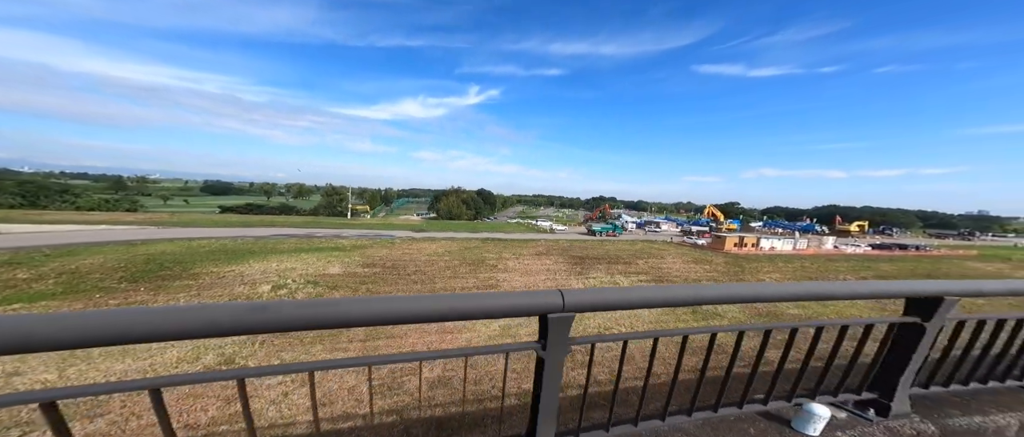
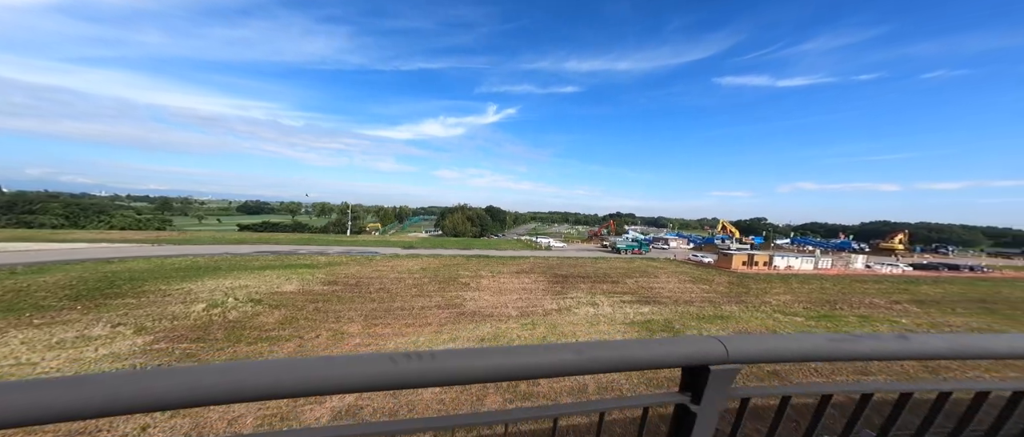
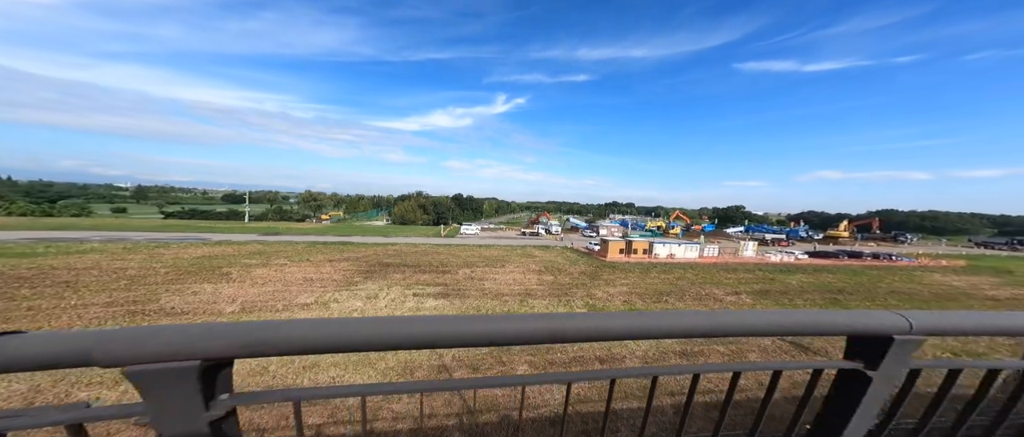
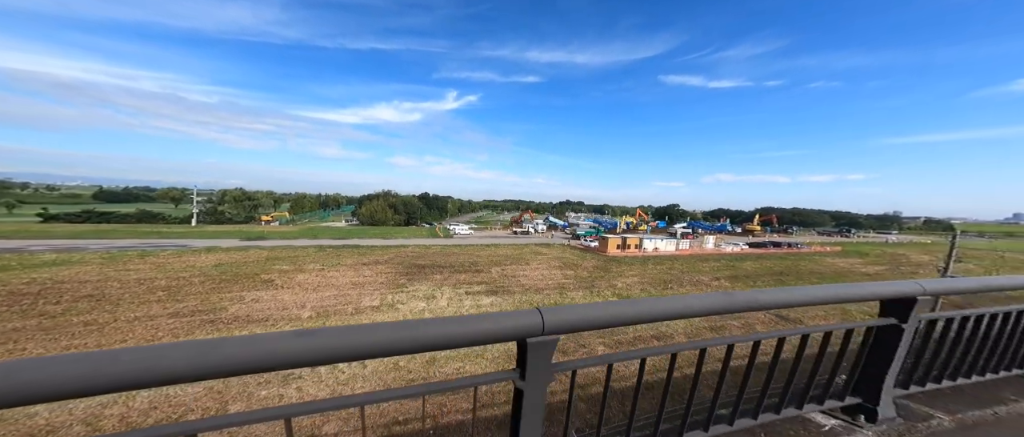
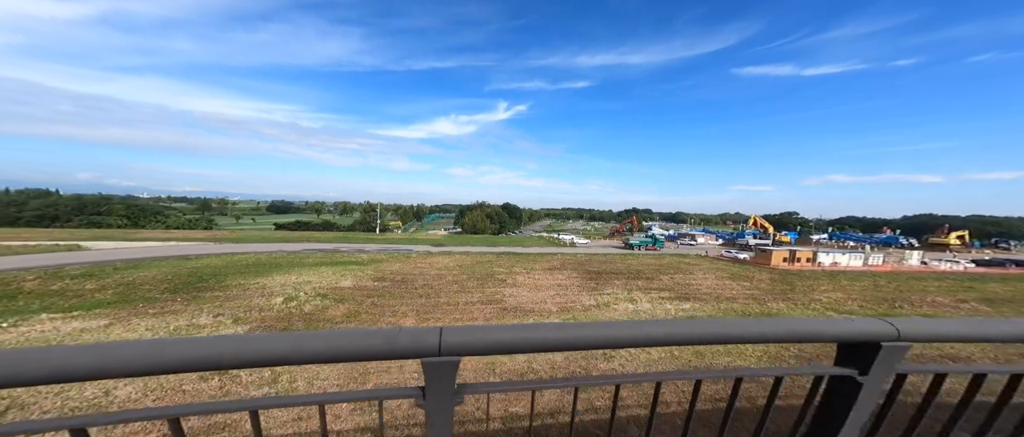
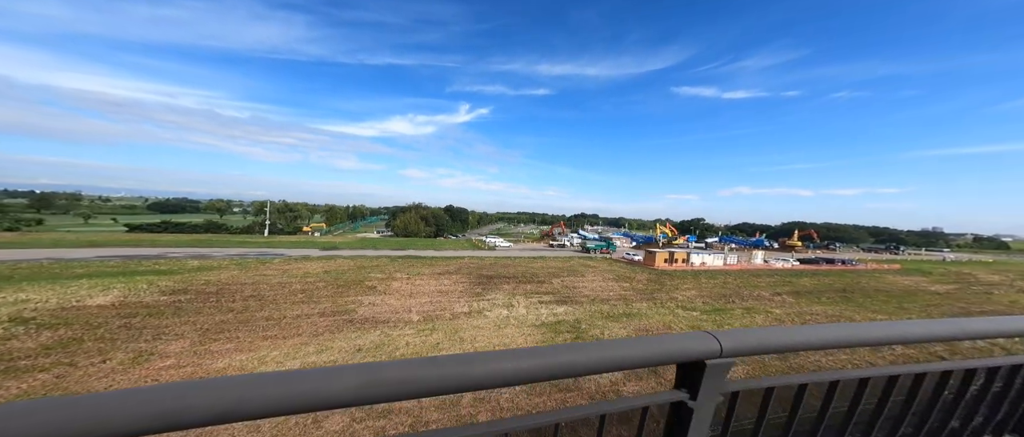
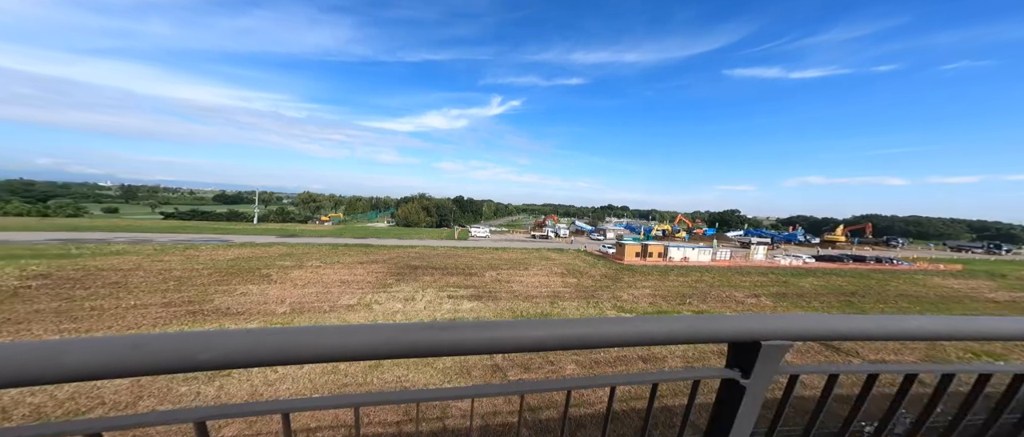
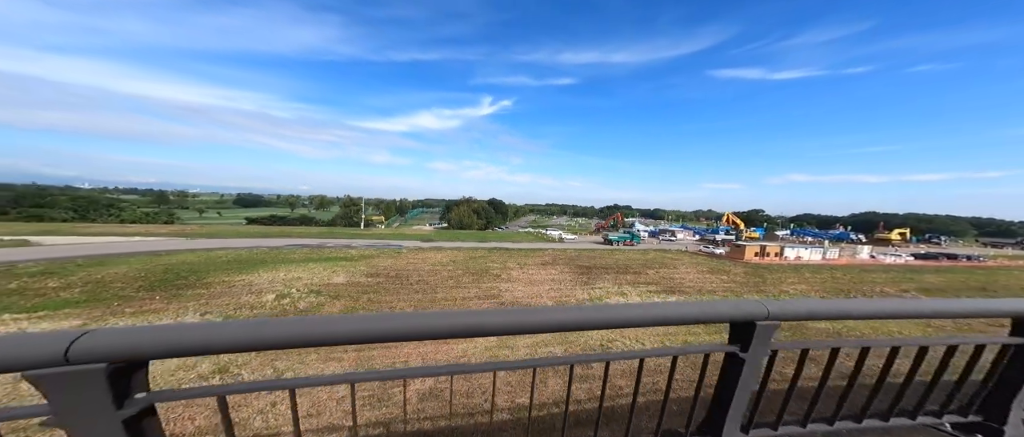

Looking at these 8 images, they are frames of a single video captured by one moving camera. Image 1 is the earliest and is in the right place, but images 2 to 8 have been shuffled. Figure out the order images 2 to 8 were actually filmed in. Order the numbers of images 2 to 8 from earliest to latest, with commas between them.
8, 5, 2, 6, 4, 7, 3
